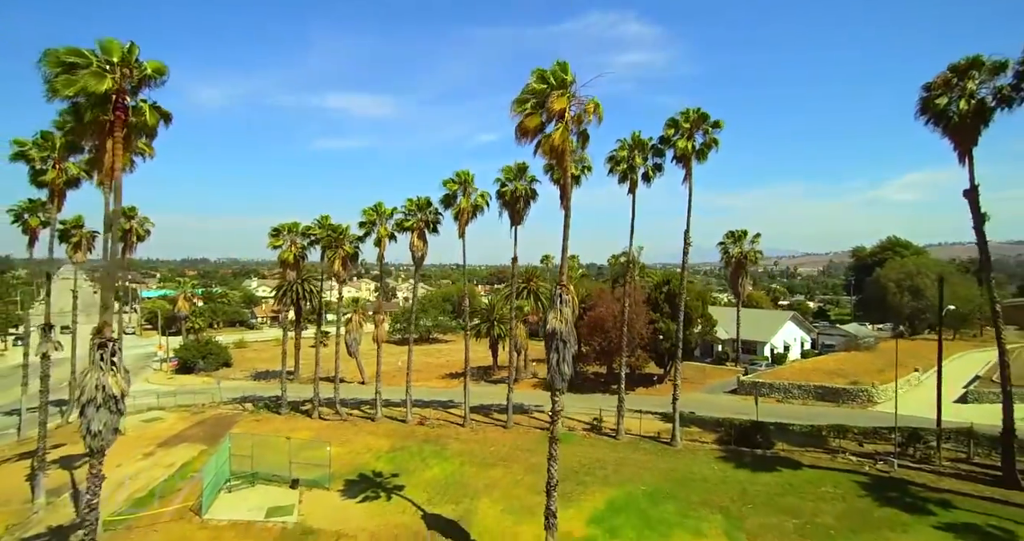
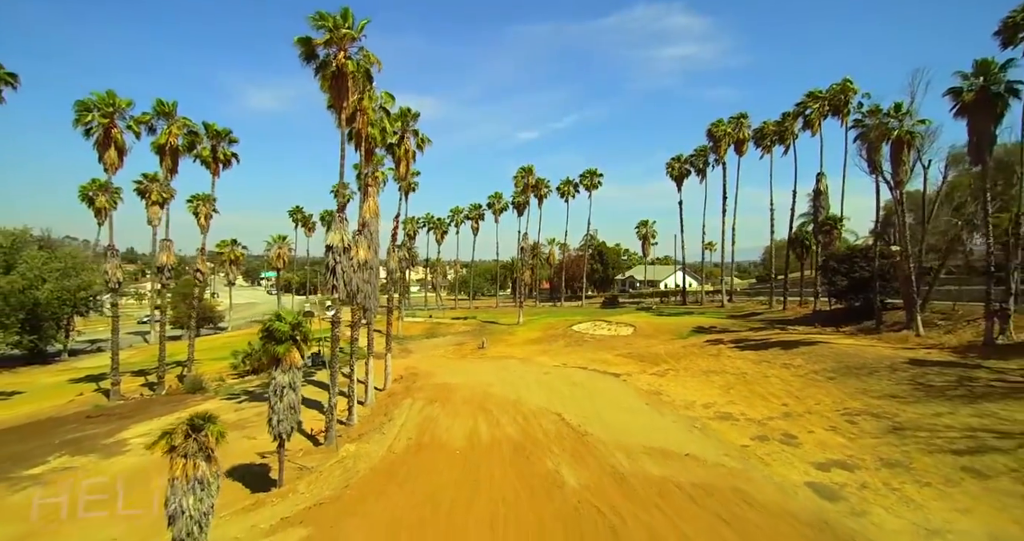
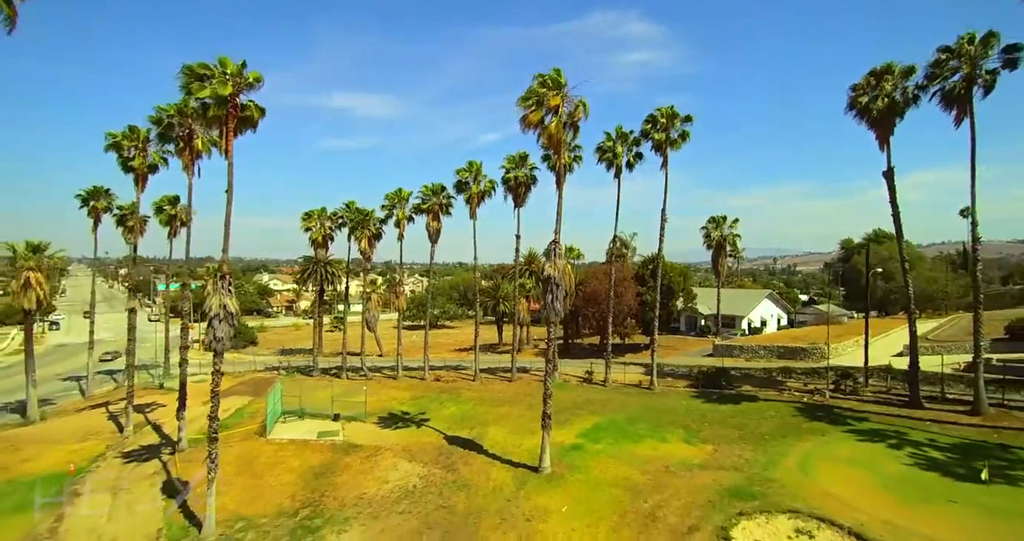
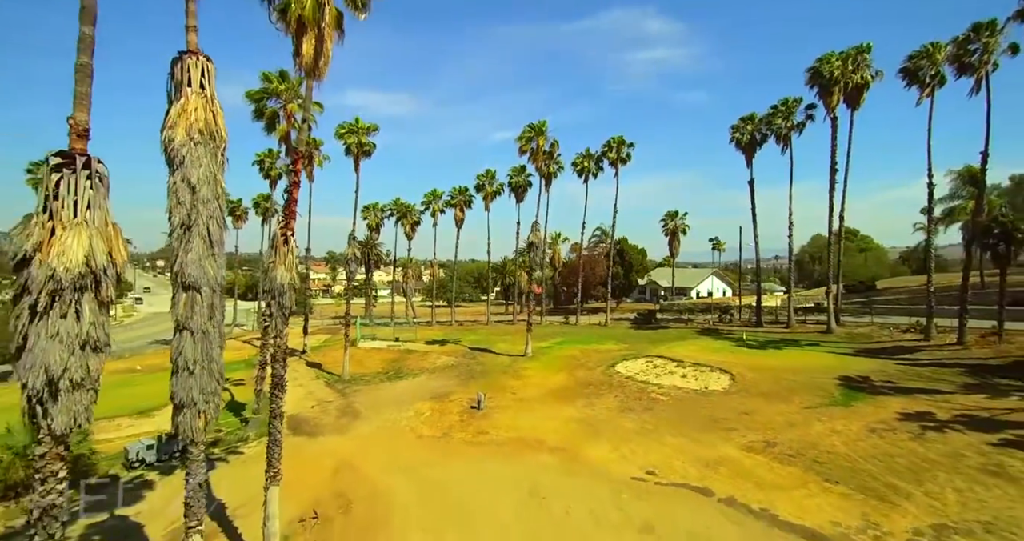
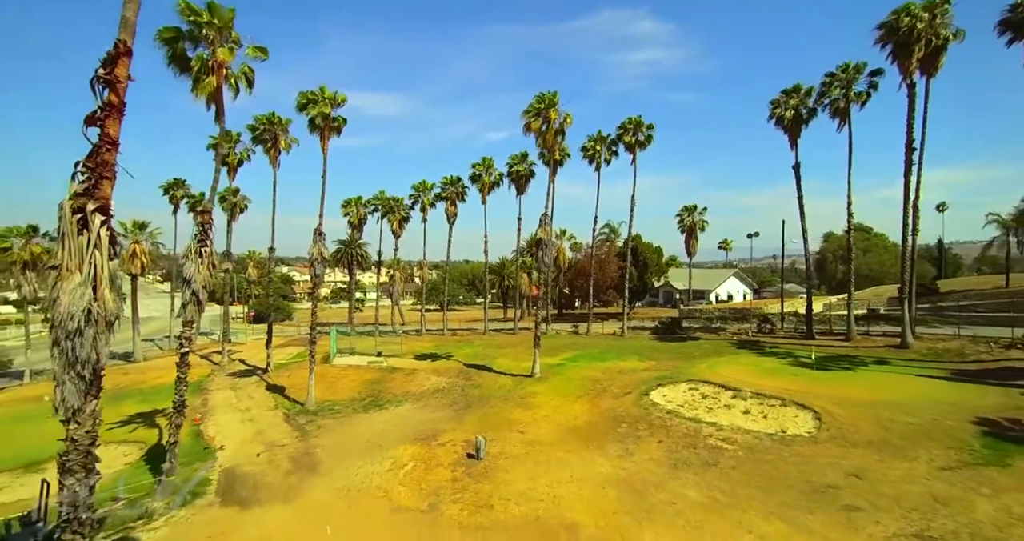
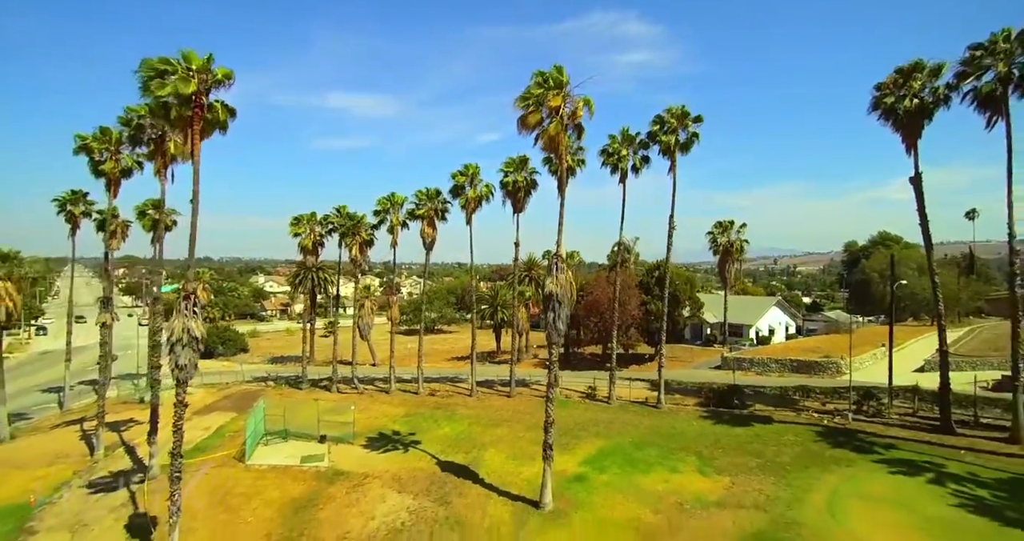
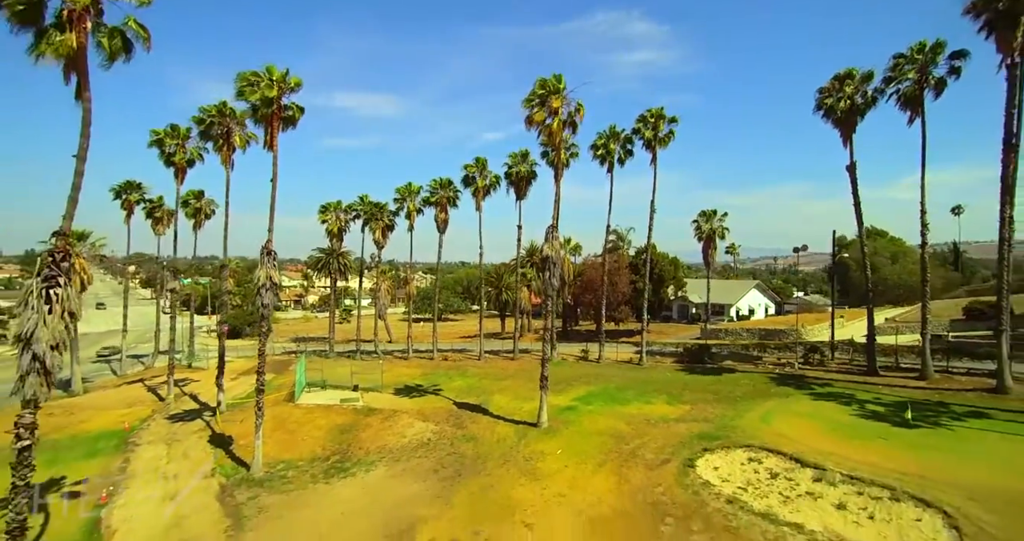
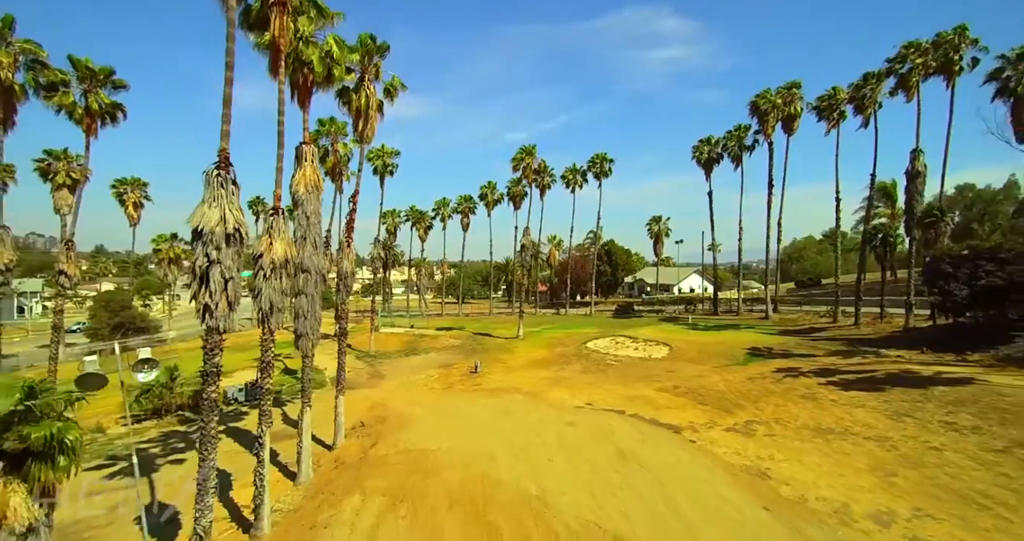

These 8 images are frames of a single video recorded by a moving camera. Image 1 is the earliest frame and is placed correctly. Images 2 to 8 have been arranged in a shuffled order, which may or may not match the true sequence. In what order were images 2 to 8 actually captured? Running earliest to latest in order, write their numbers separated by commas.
6, 3, 7, 5, 4, 8, 2
